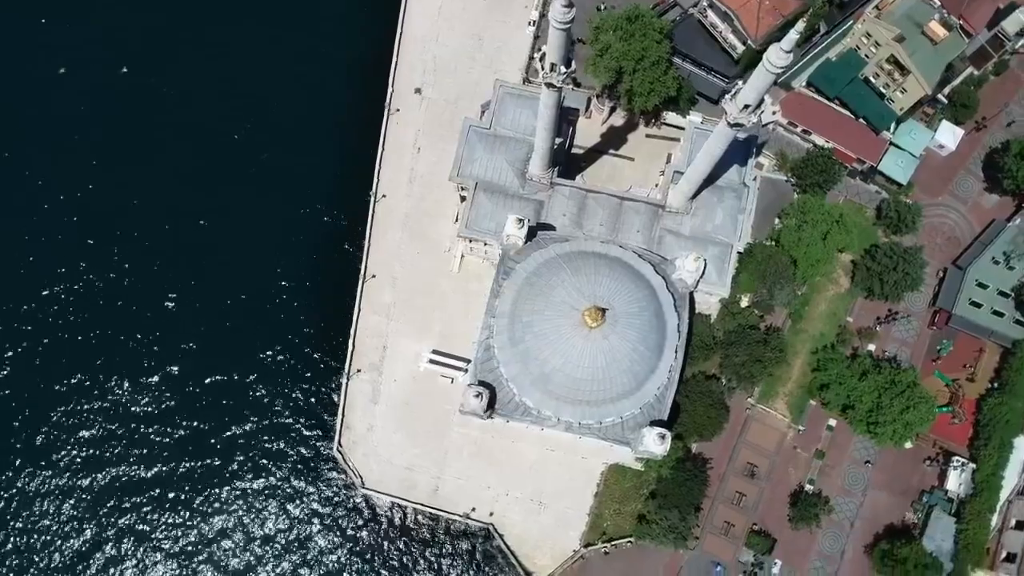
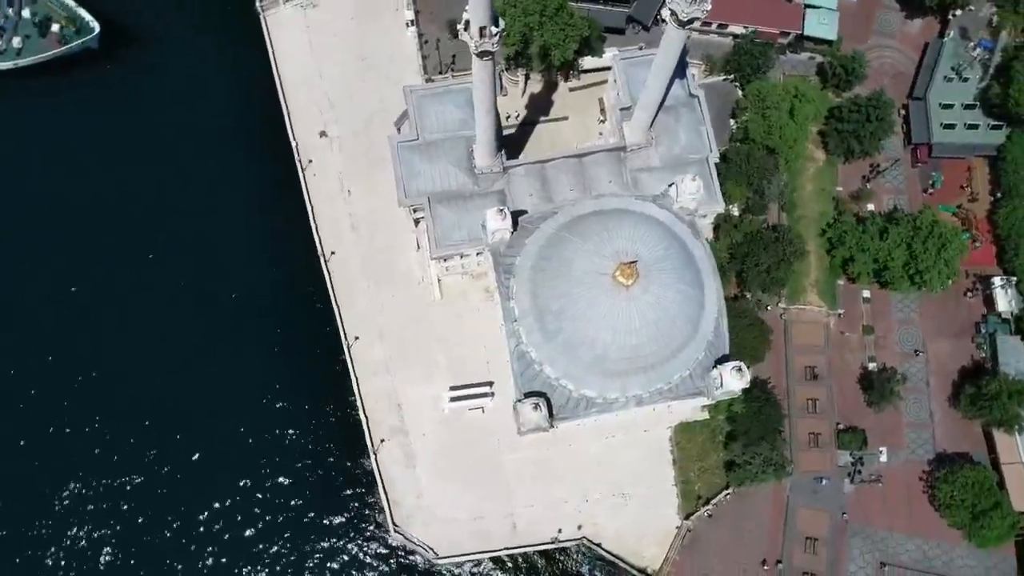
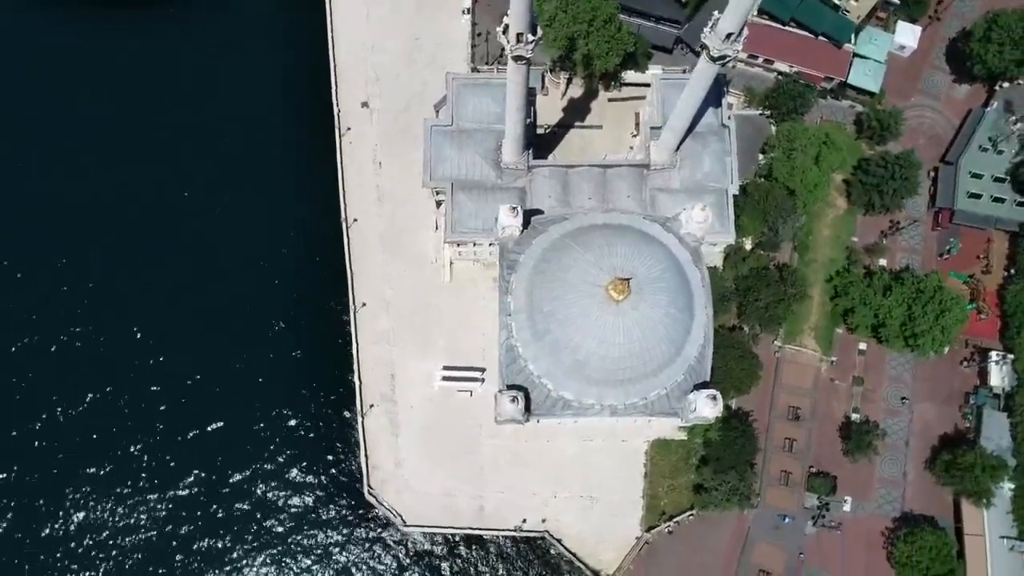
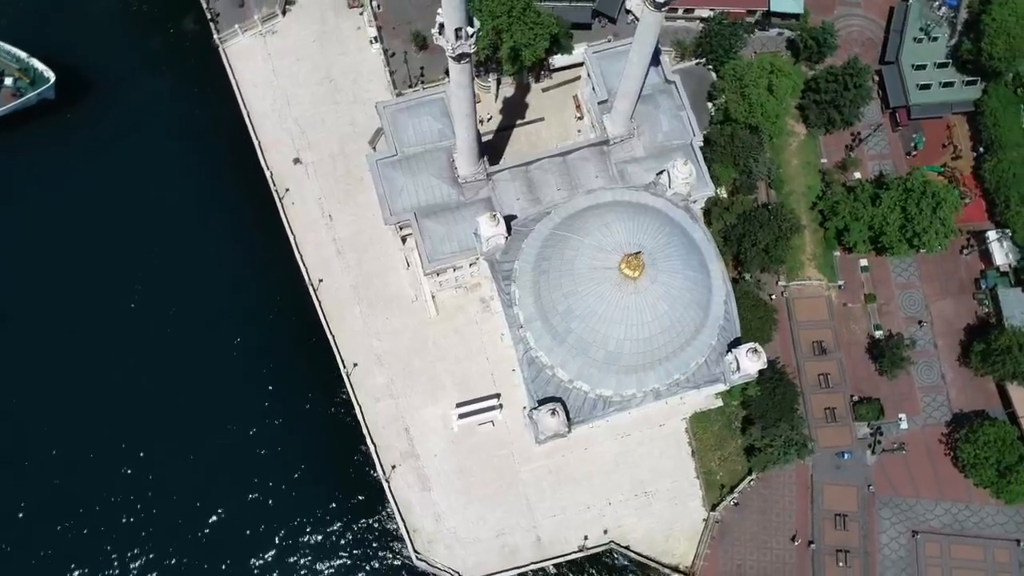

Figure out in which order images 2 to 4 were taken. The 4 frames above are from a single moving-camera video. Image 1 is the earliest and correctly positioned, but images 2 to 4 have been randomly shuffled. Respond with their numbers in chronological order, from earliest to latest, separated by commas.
3, 2, 4
